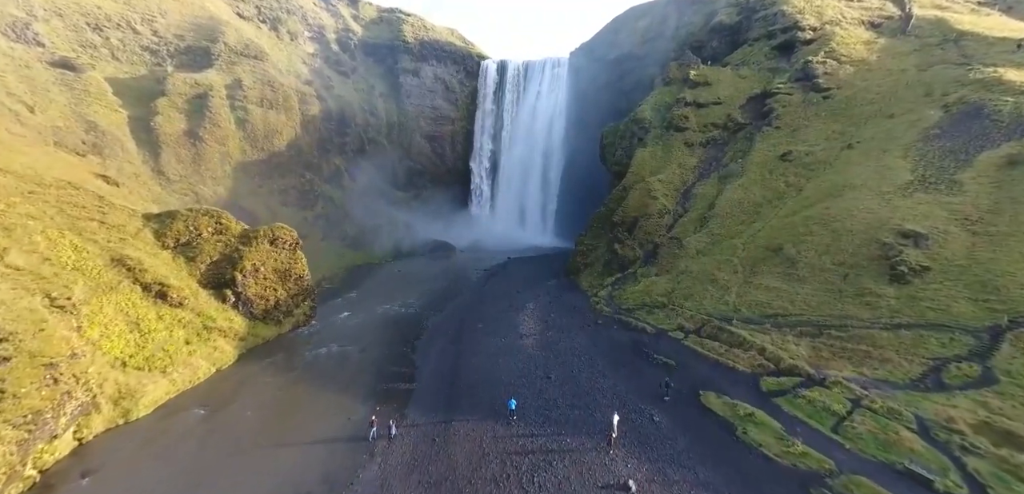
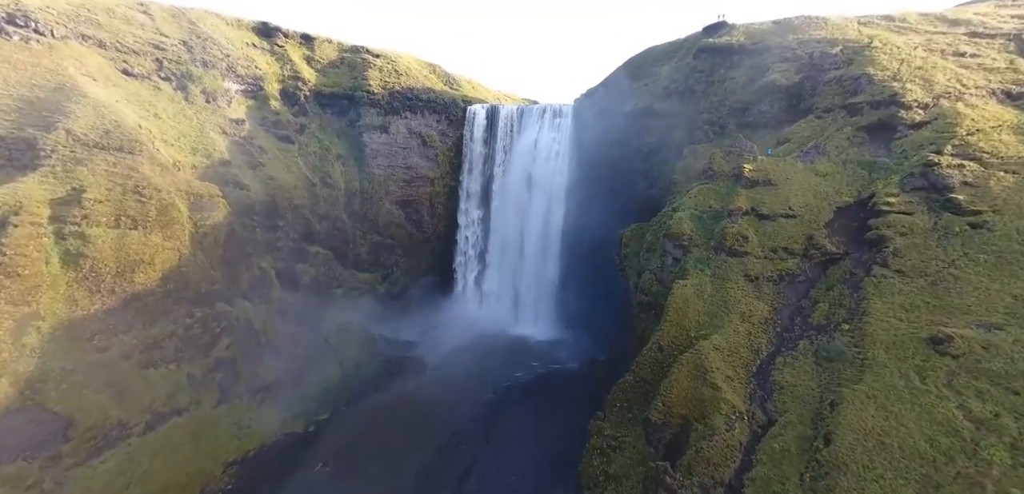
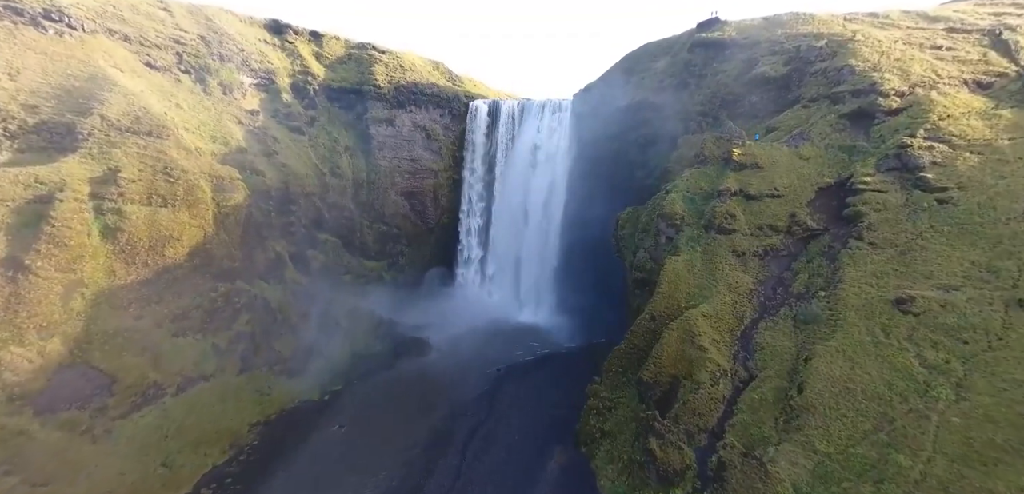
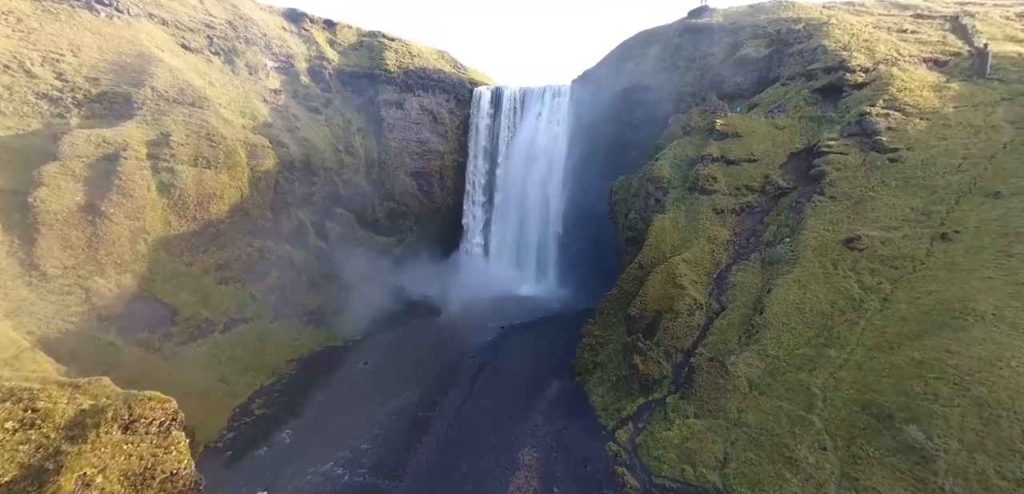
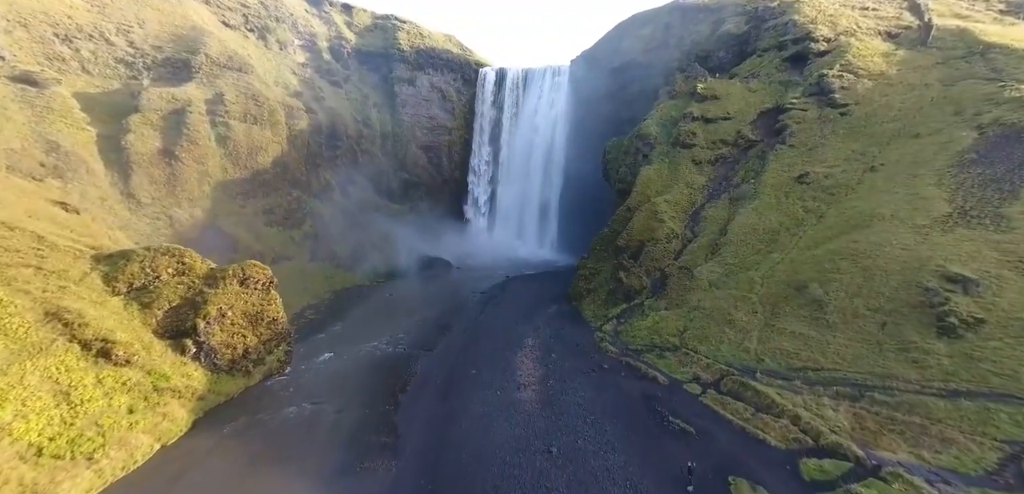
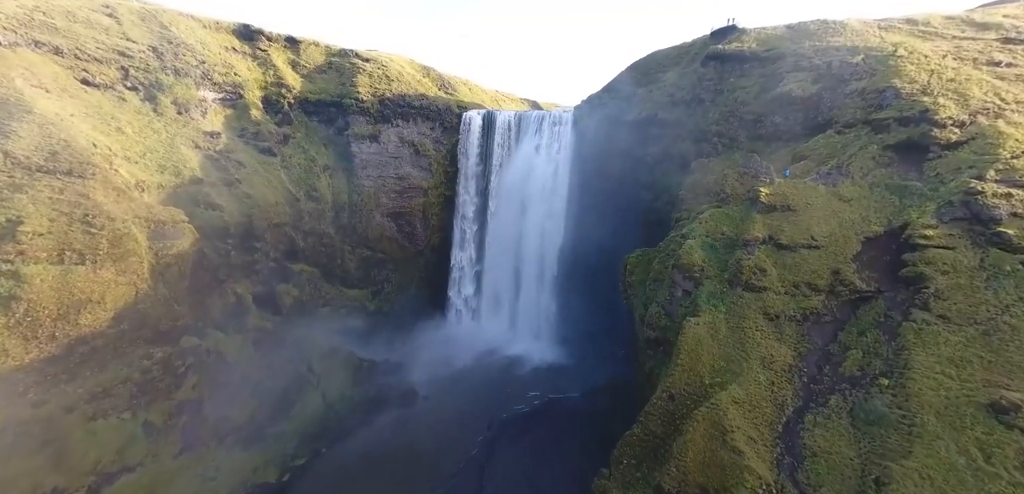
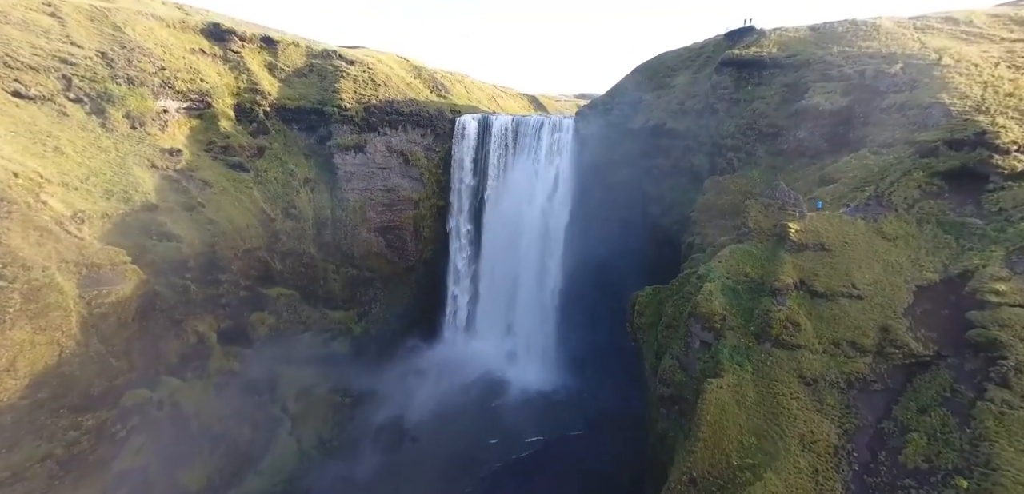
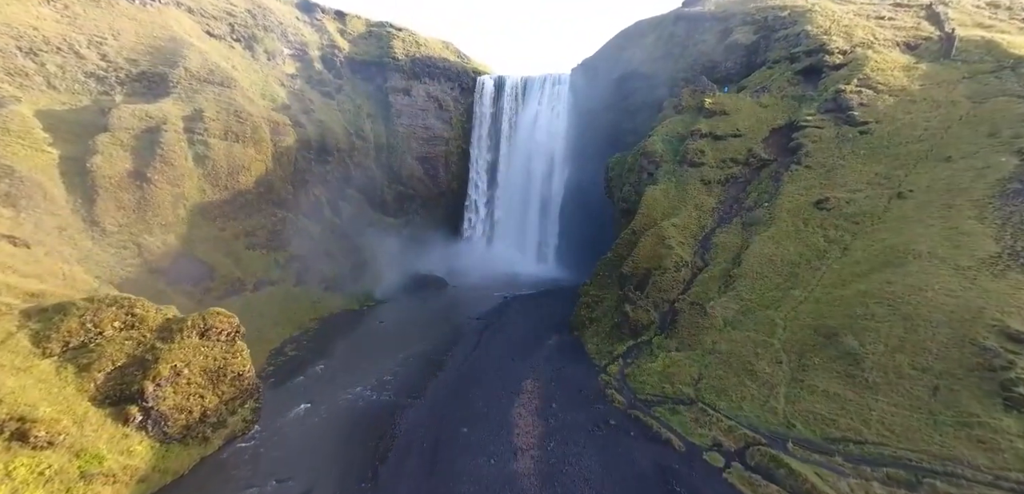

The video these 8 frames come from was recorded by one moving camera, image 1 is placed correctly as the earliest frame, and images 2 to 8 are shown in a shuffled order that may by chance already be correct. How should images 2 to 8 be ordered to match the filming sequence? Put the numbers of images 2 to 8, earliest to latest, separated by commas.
5, 8, 4, 3, 2, 6, 7
